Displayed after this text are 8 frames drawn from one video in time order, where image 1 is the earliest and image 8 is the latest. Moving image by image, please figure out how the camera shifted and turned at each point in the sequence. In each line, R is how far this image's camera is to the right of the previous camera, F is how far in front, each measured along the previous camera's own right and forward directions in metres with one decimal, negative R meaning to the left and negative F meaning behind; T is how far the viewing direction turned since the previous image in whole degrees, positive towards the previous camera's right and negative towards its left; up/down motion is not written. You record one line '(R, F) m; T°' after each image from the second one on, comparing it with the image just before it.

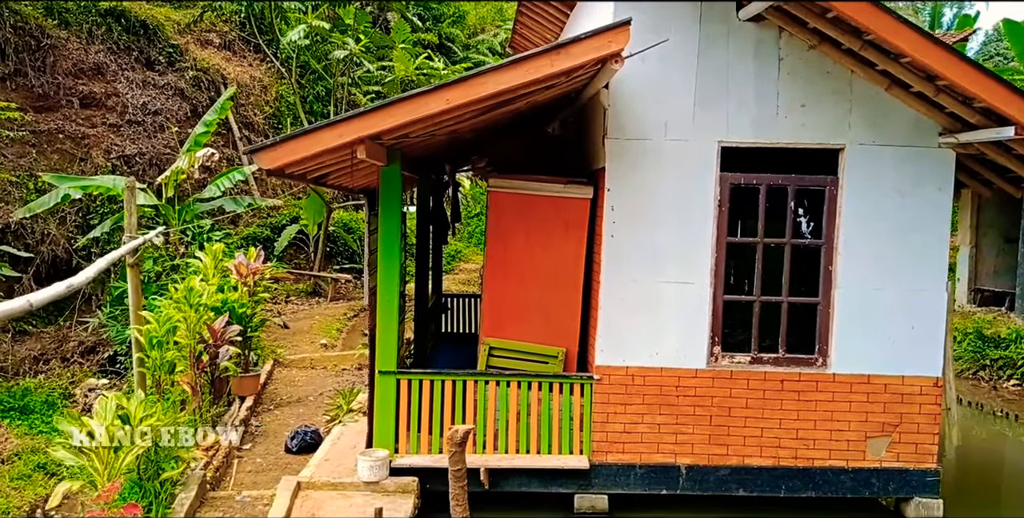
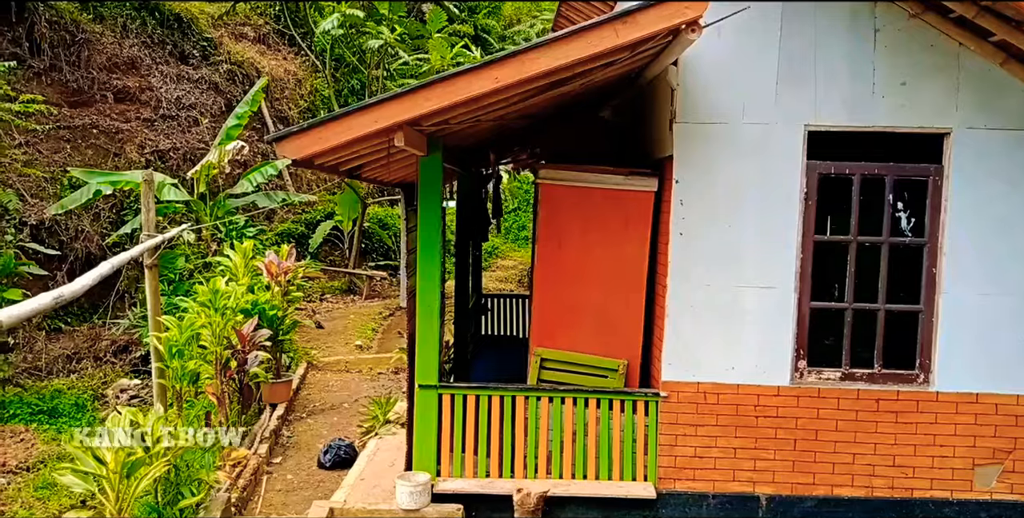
(-0.1, +0.5) m; -3°
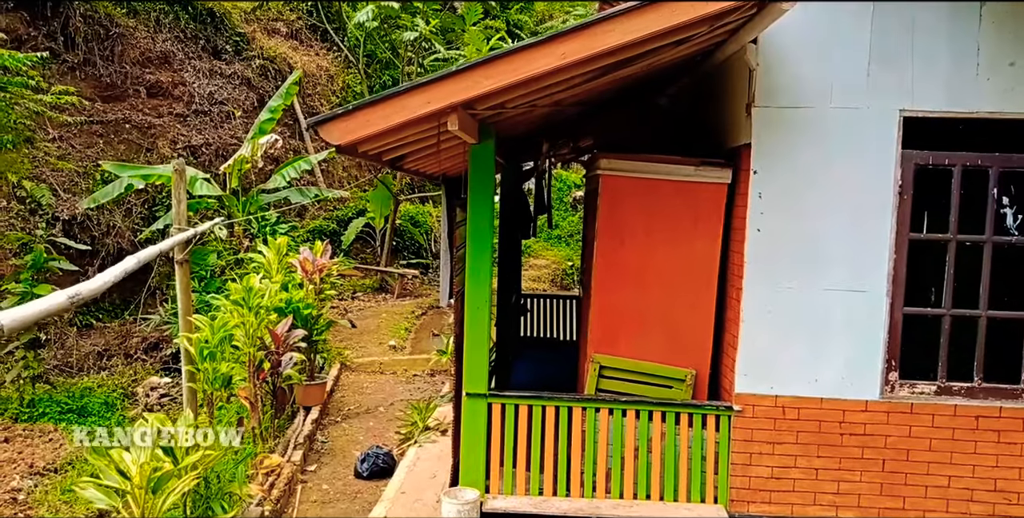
(-0.2, +0.4) m; -2°
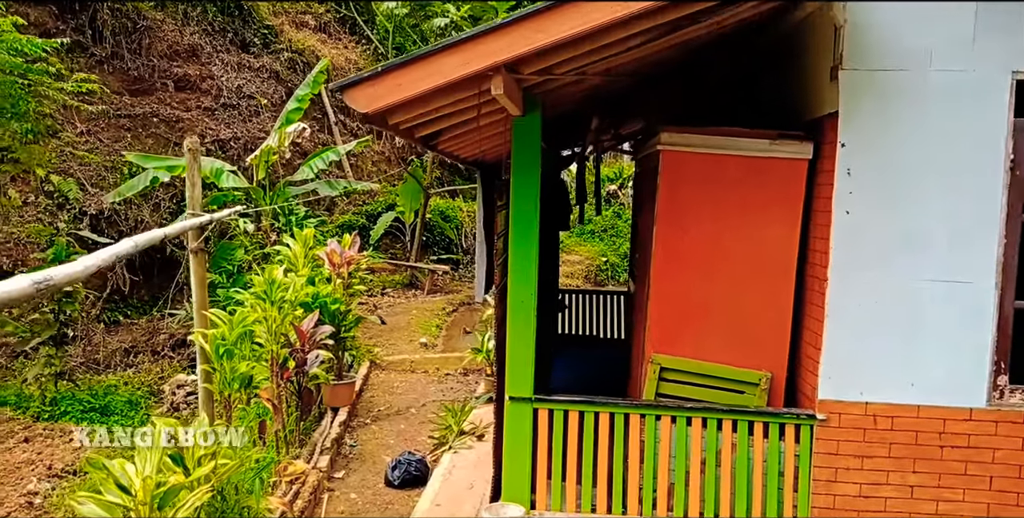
(-0.1, +0.4) m; -2°
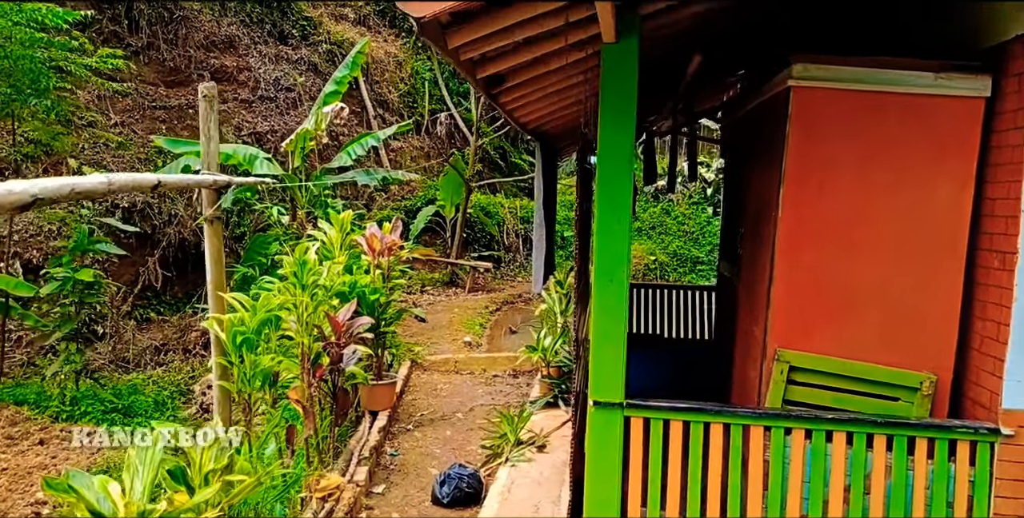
(-0.2, +0.7) m; -3°
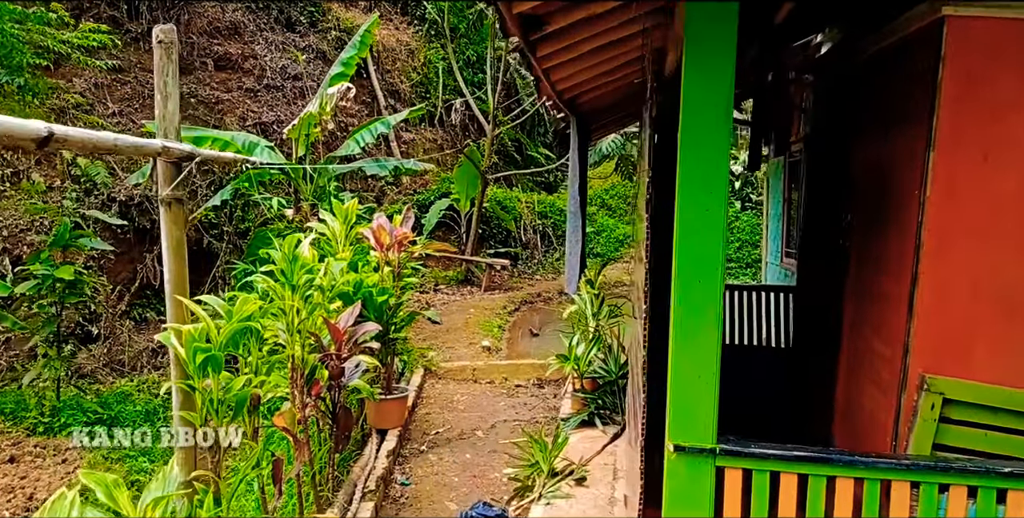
(-0.1, +0.7) m; -1°
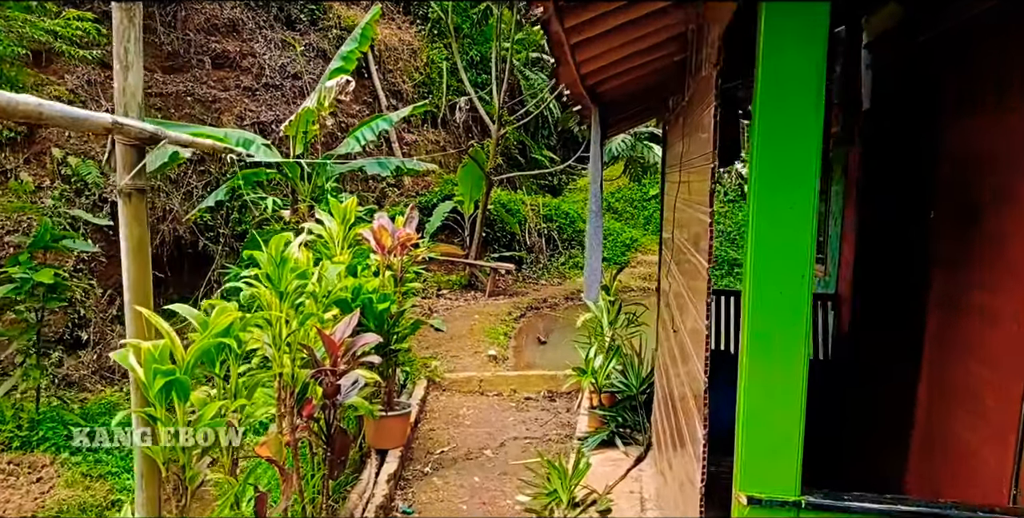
(-0.1, +0.4) m; 0°
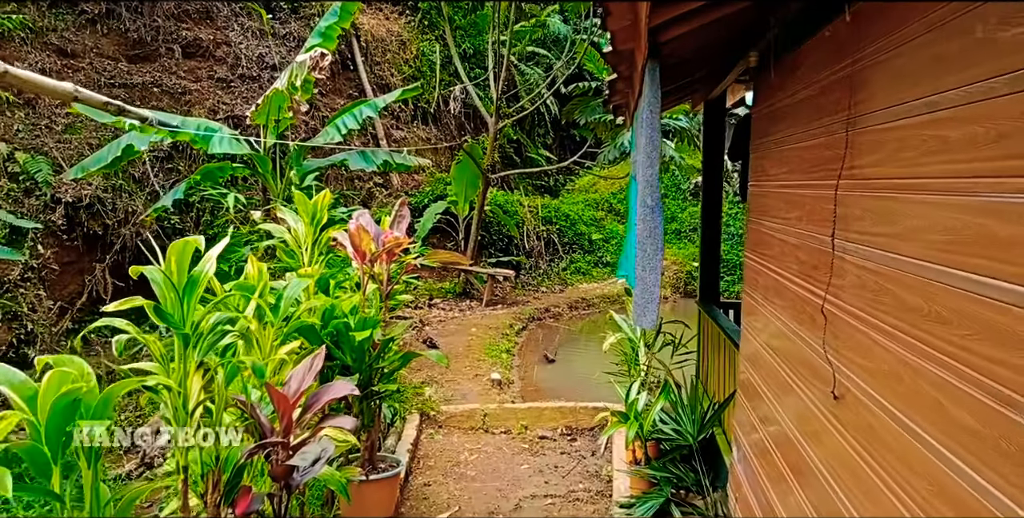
(-0.1, +1.0) m; +1°
